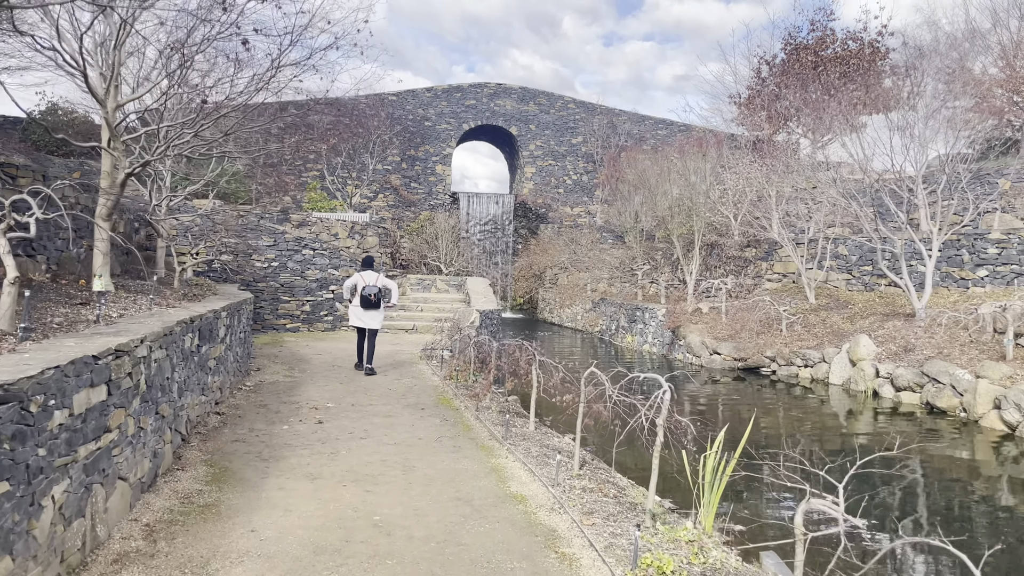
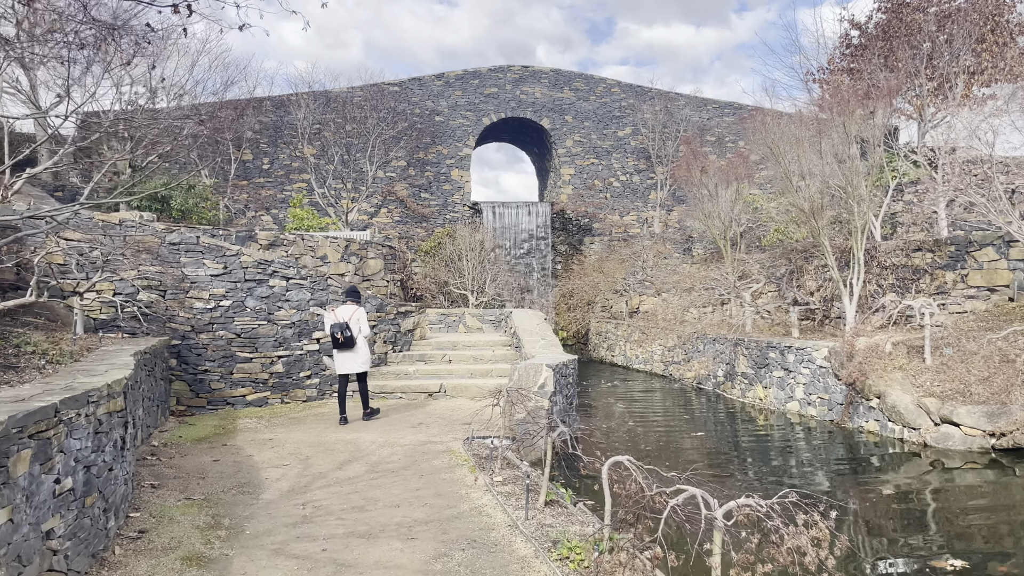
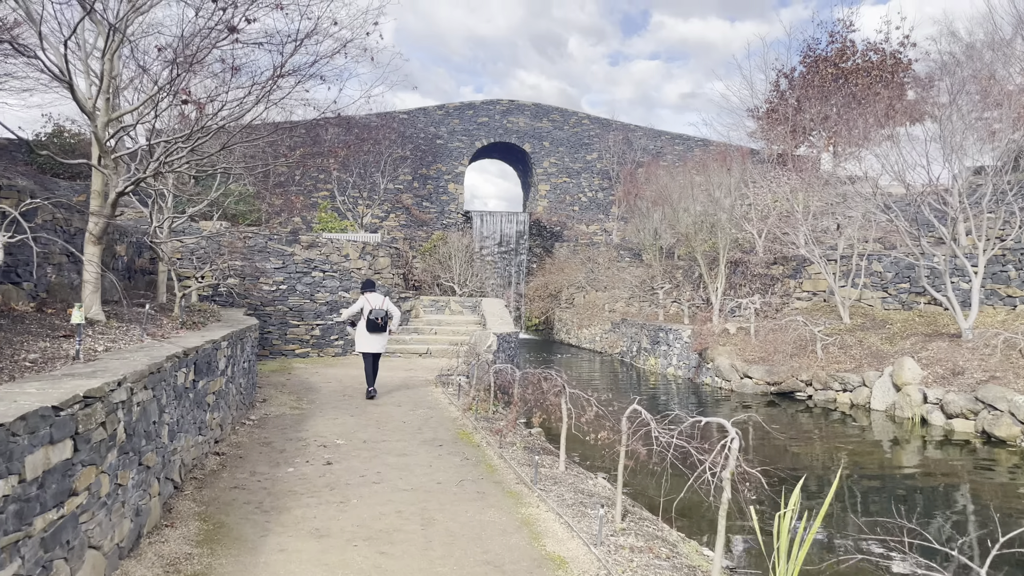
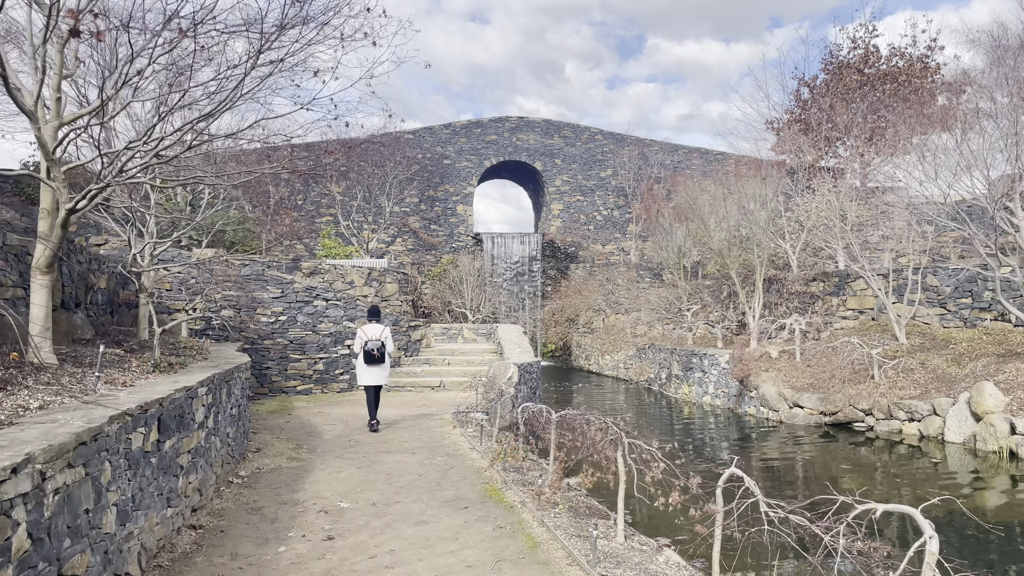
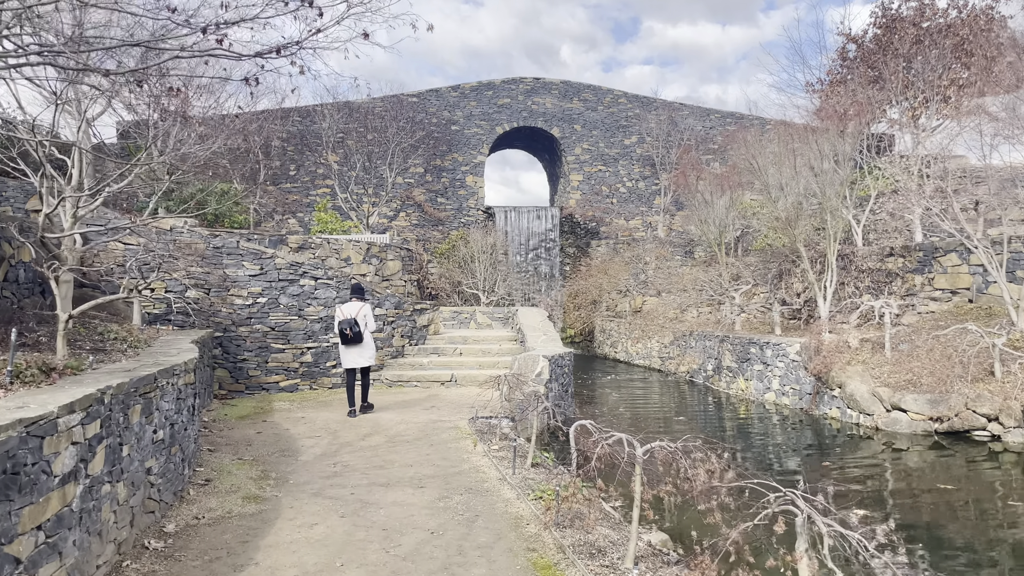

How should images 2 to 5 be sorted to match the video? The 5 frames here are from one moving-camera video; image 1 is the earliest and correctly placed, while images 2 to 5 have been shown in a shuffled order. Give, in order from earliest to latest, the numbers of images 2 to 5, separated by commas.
3, 4, 5, 2
